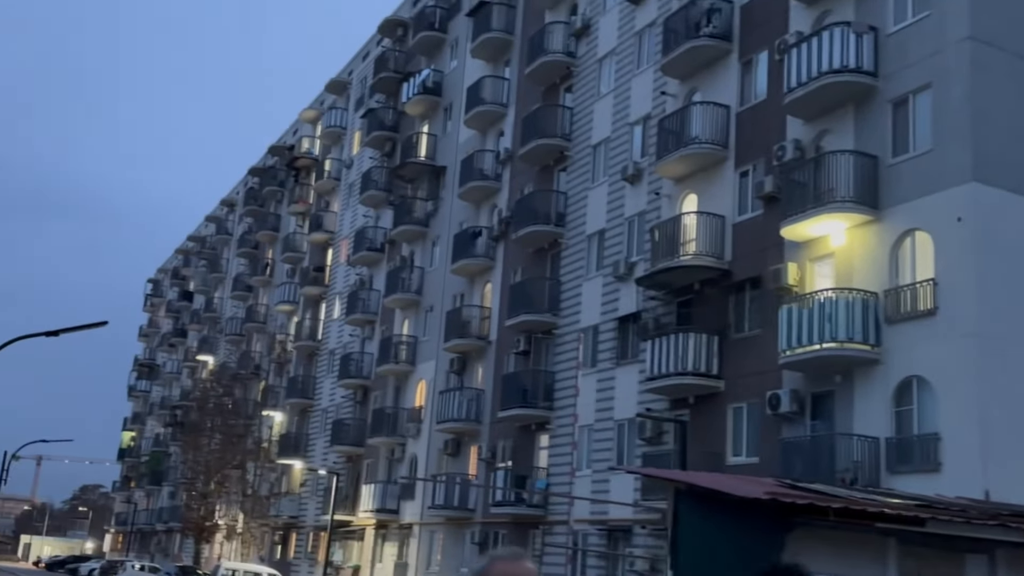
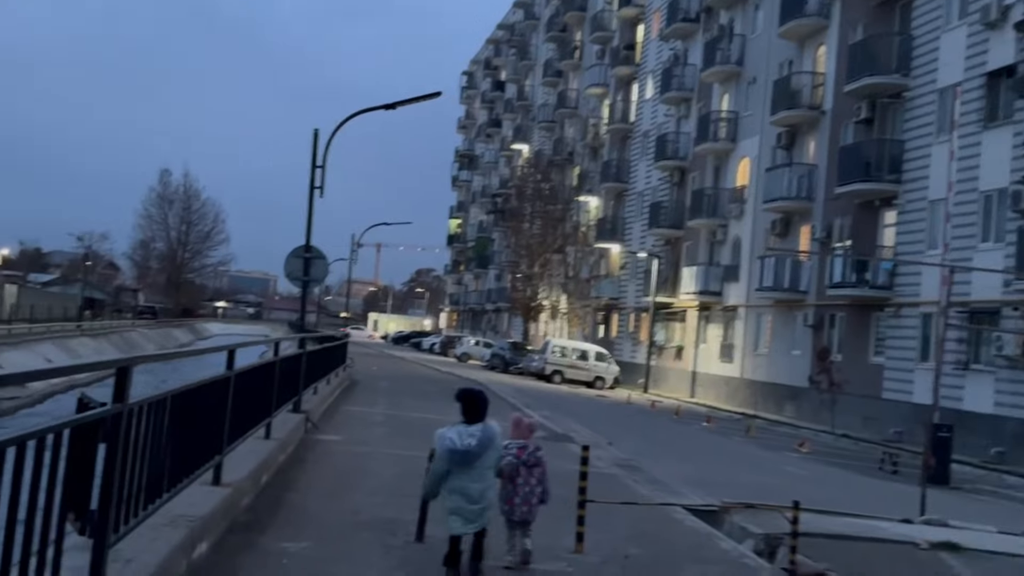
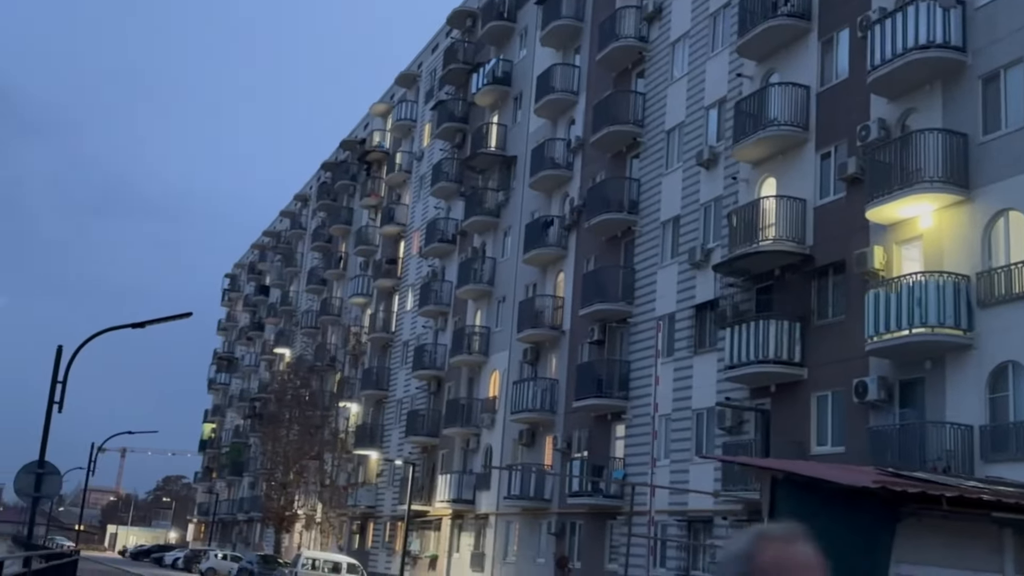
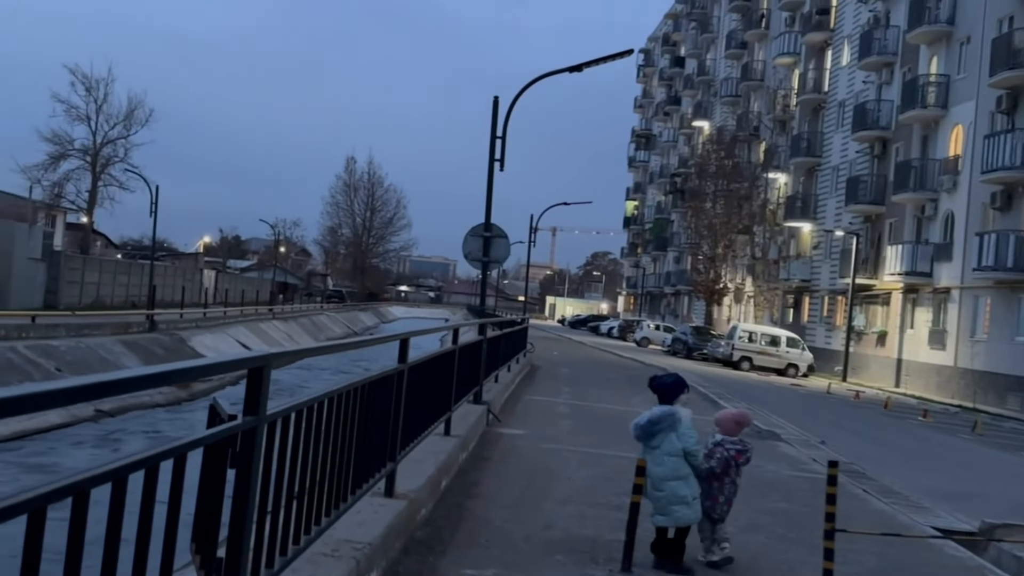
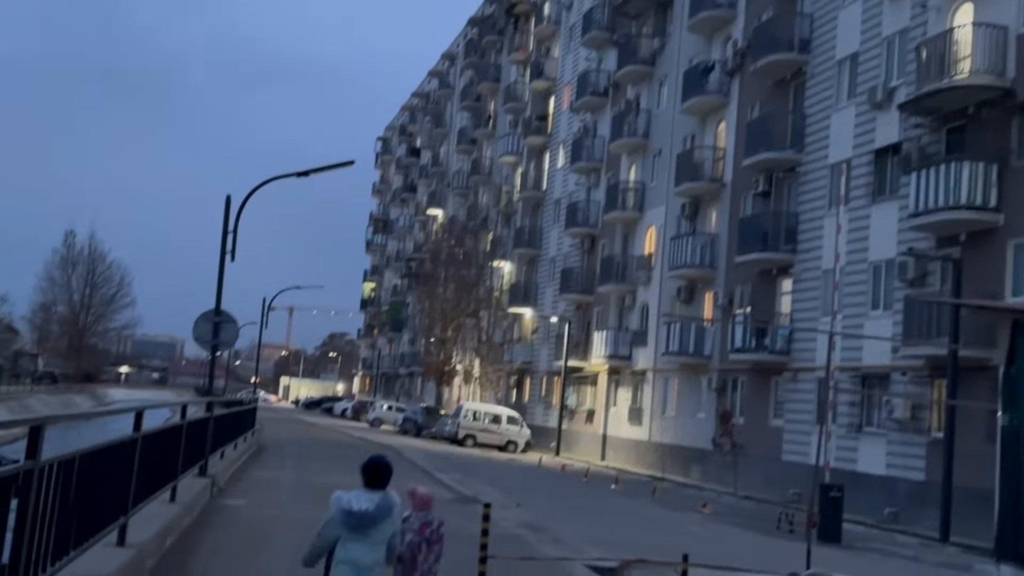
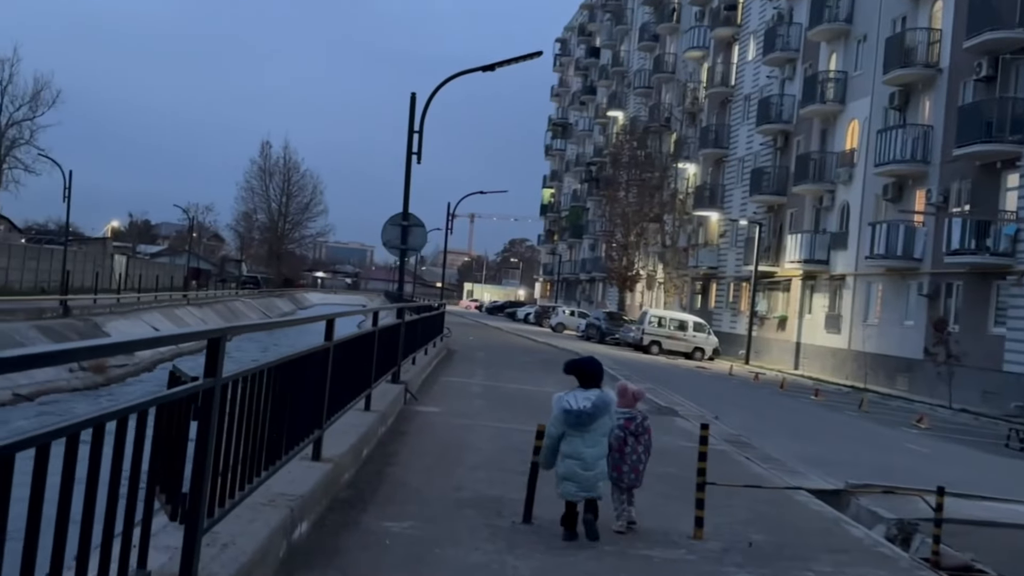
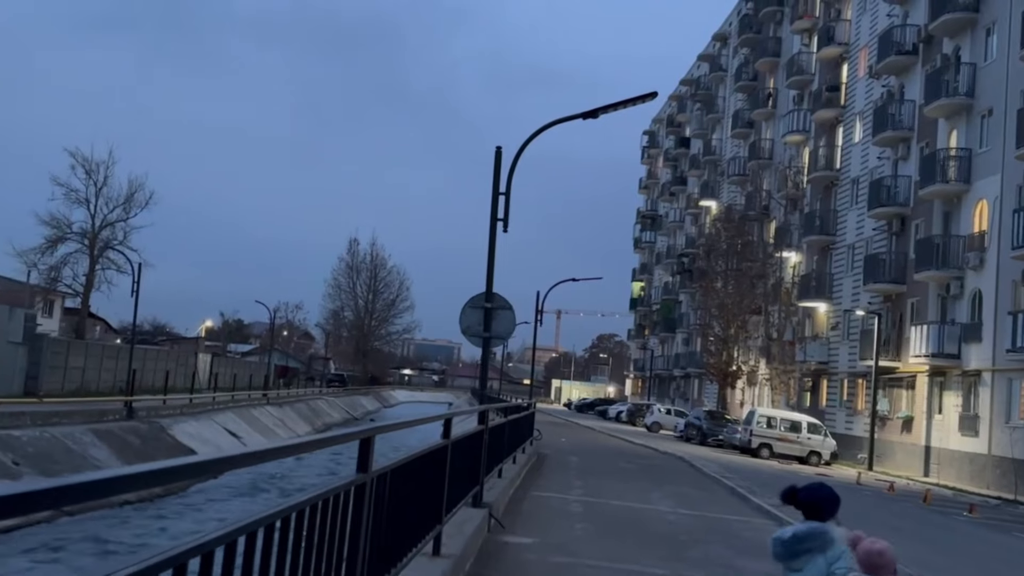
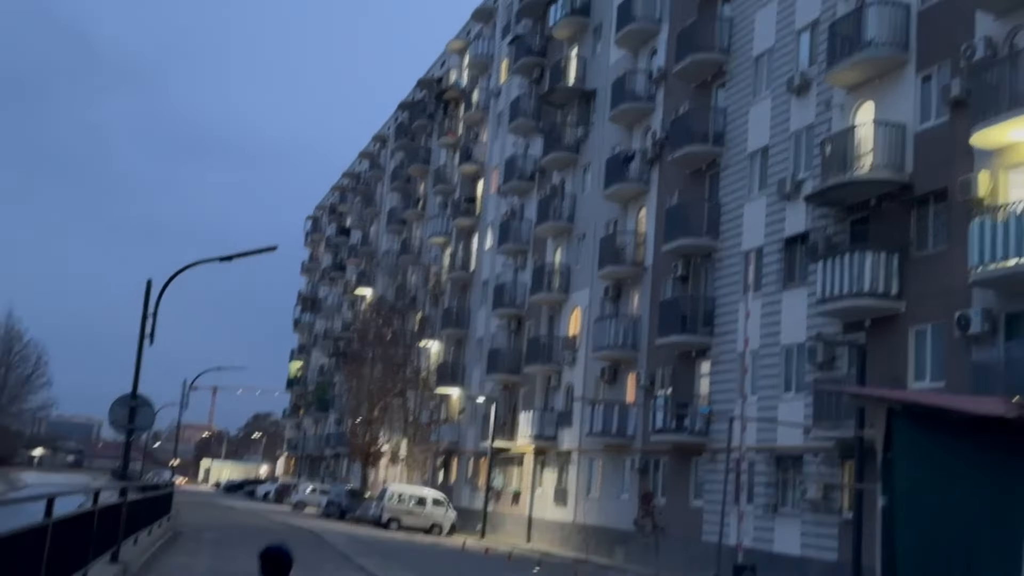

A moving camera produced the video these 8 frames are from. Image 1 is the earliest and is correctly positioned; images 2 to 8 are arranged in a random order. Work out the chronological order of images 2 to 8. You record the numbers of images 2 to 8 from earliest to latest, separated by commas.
3, 8, 5, 2, 6, 4, 7
